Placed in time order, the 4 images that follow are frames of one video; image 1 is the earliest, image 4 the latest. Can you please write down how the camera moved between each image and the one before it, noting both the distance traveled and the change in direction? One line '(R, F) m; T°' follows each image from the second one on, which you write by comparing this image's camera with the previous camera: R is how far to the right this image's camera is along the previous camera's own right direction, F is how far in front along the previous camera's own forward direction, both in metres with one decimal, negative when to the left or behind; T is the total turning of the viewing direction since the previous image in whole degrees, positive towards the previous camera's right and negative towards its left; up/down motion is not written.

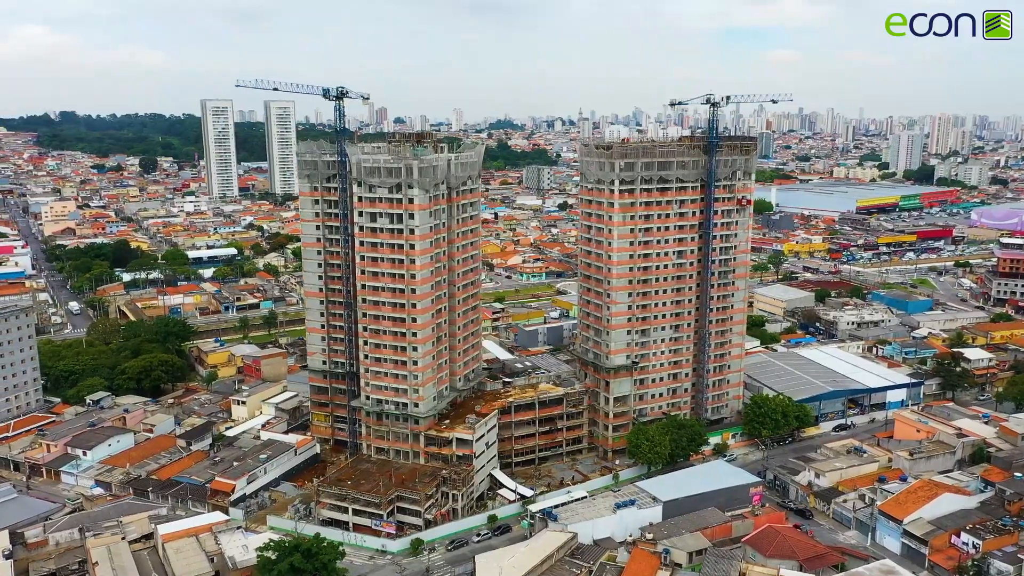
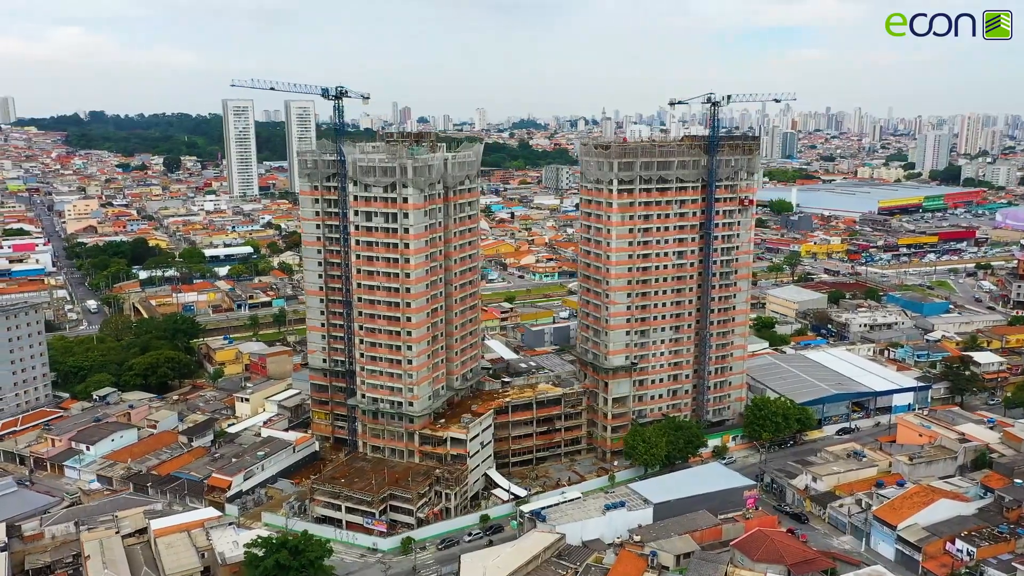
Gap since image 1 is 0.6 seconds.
(+1.5, +0.1) m; -2°
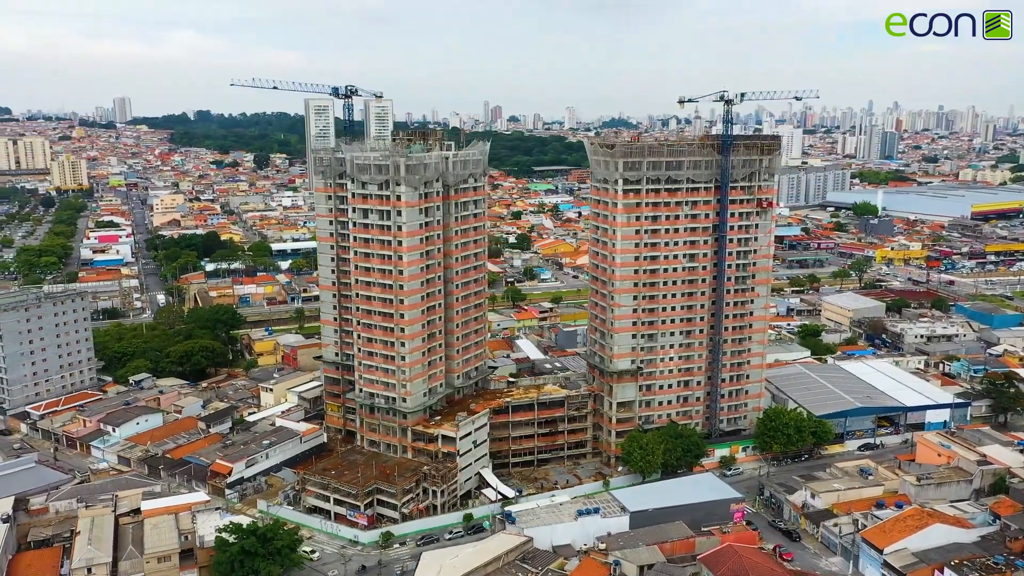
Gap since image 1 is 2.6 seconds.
(+5.1, +0.5) m; -6°
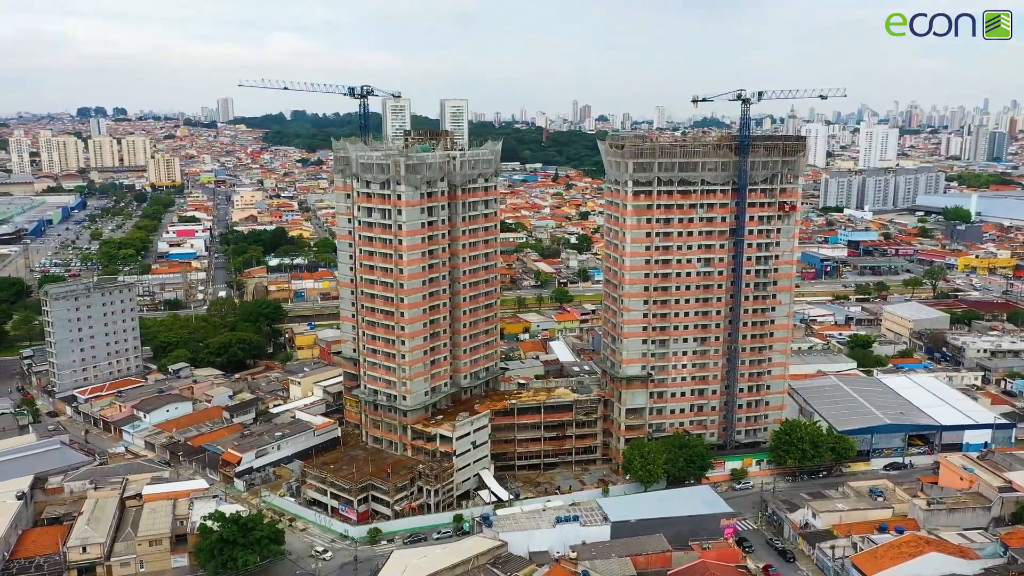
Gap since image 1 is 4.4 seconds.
(+4.6, +0.6) m; -6°
